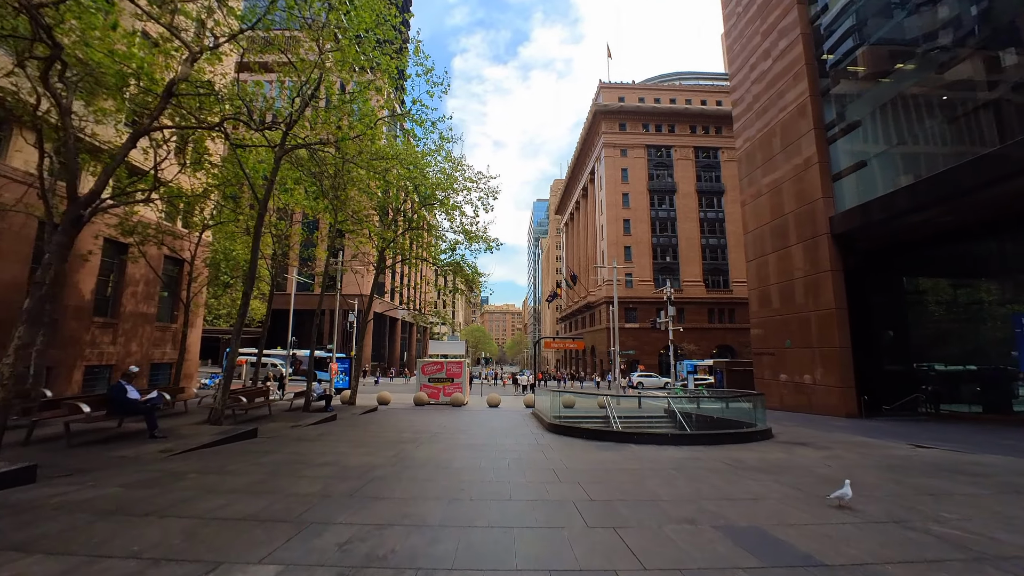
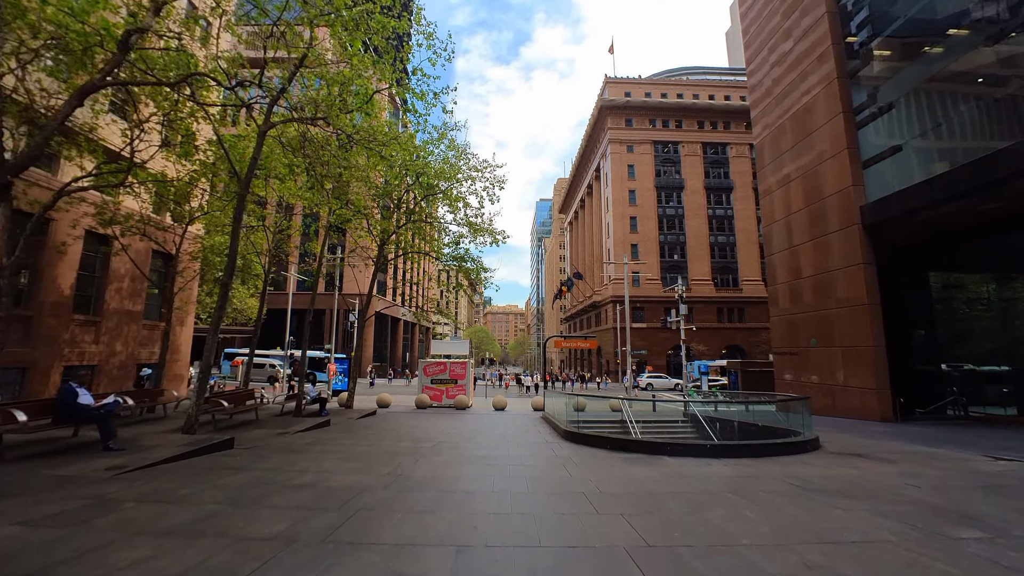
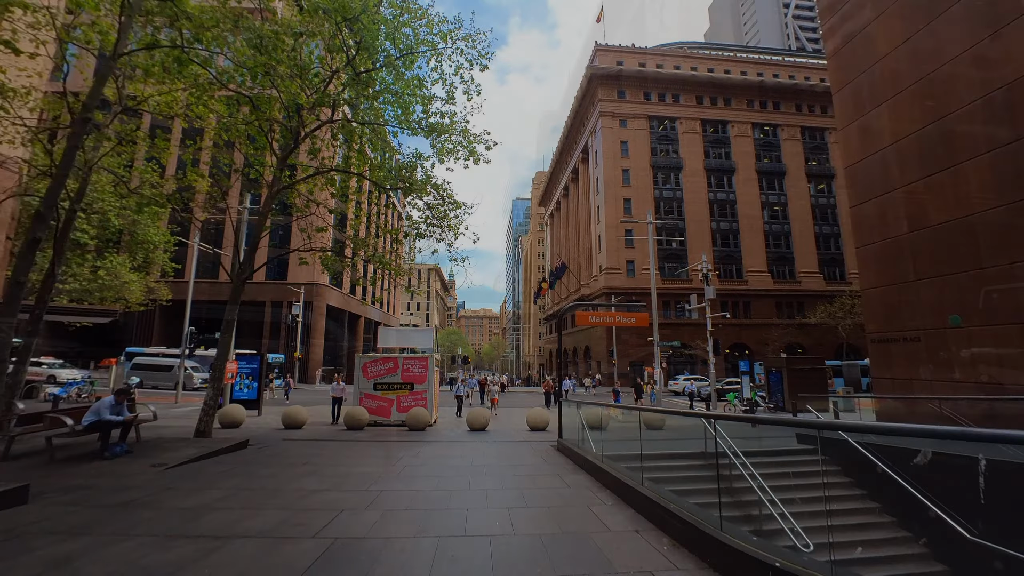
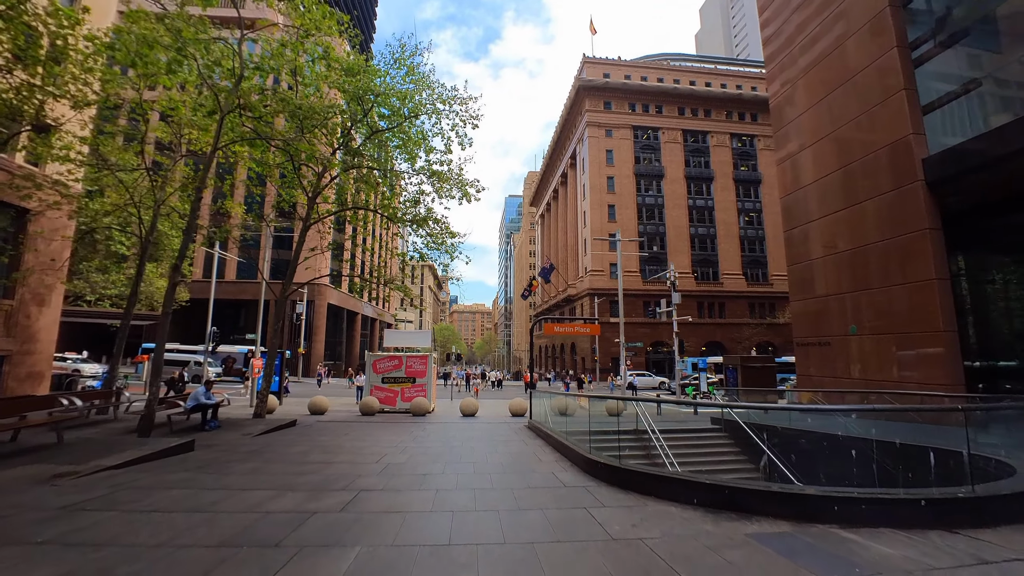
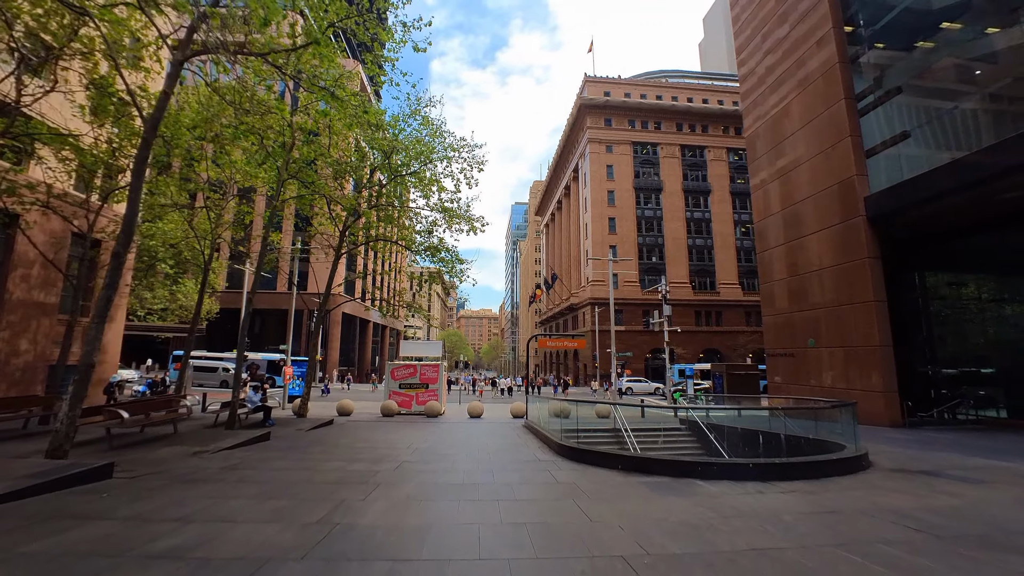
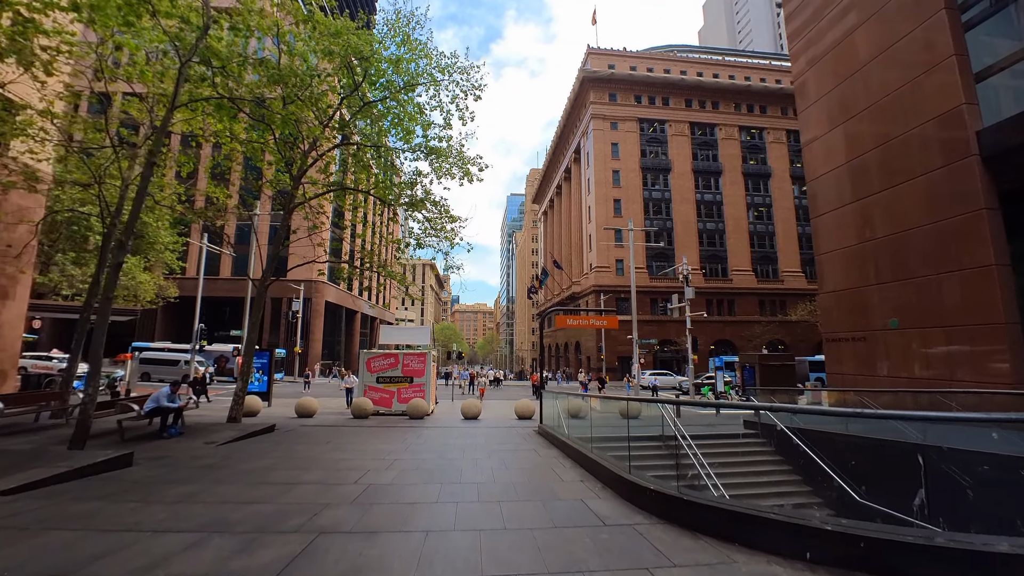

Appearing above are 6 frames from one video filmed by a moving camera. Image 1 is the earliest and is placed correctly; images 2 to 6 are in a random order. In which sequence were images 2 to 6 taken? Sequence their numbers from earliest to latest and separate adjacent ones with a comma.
2, 5, 4, 6, 3
